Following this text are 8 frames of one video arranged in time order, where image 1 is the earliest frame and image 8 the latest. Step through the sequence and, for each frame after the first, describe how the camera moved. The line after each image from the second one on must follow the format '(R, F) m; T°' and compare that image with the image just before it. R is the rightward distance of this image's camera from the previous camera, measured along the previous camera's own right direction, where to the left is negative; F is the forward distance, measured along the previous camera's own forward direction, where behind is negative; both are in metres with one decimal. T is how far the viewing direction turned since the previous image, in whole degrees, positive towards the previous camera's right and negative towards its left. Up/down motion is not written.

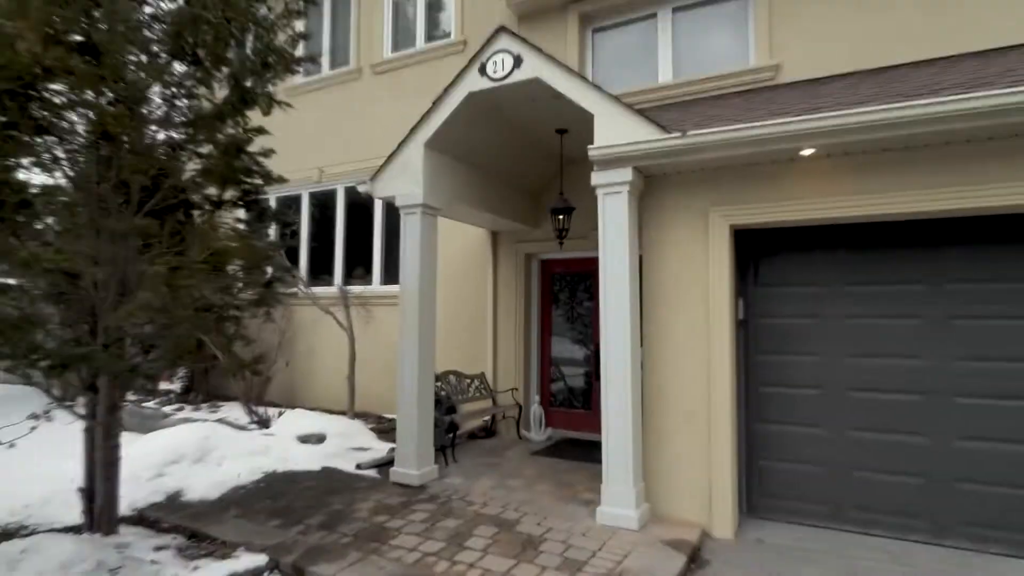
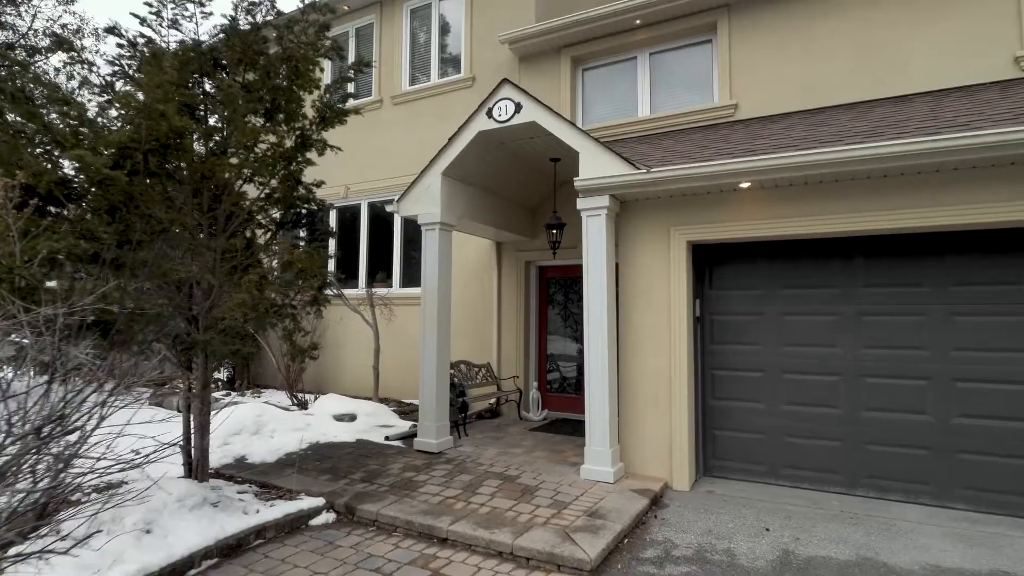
(0.0, -1.0) m; 0°
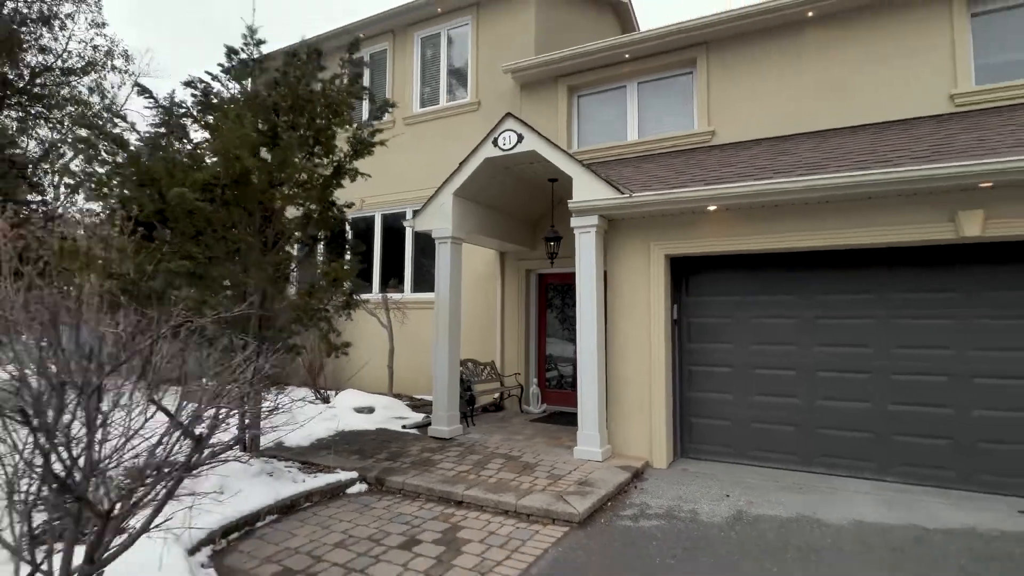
(0.0, -0.9) m; 0°
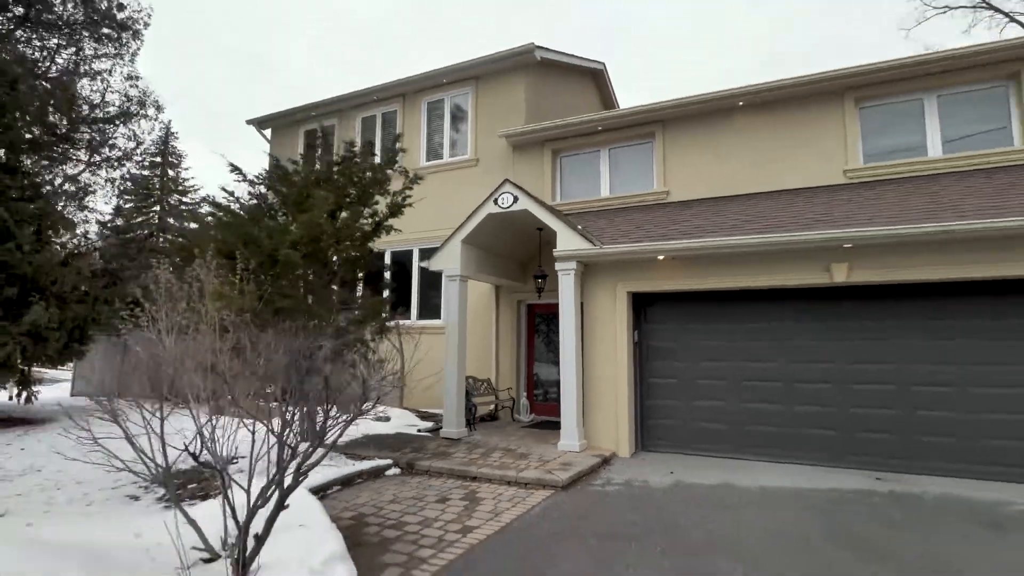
(-0.2, -1.7) m; +2°
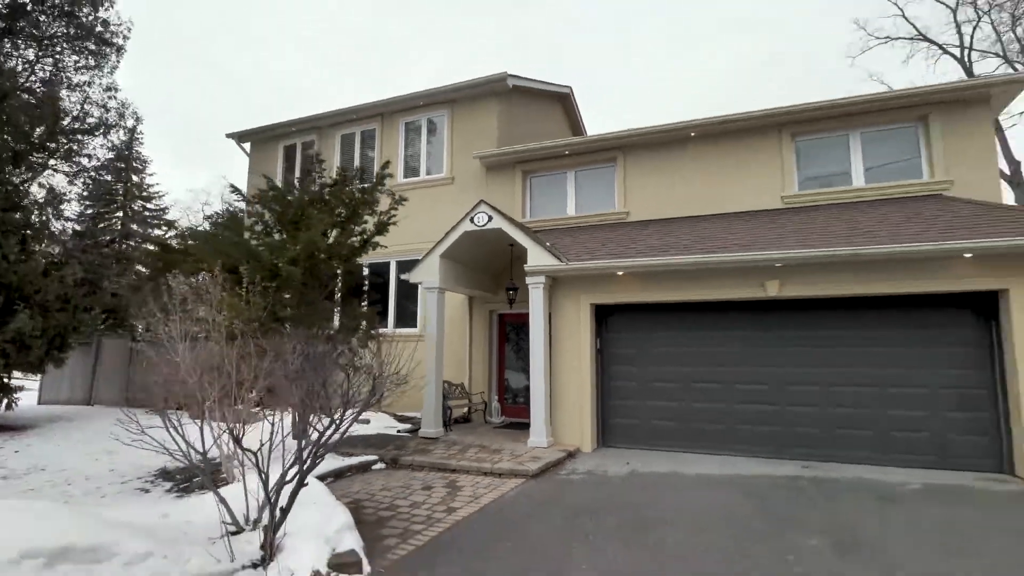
(-0.1, -0.8) m; +3°
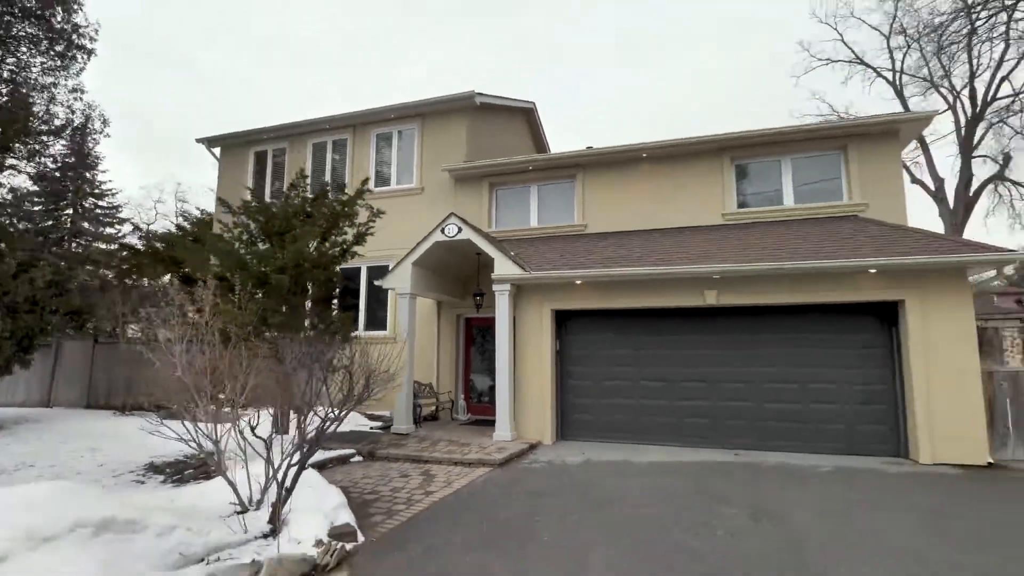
(-0.1, -0.8) m; +4°
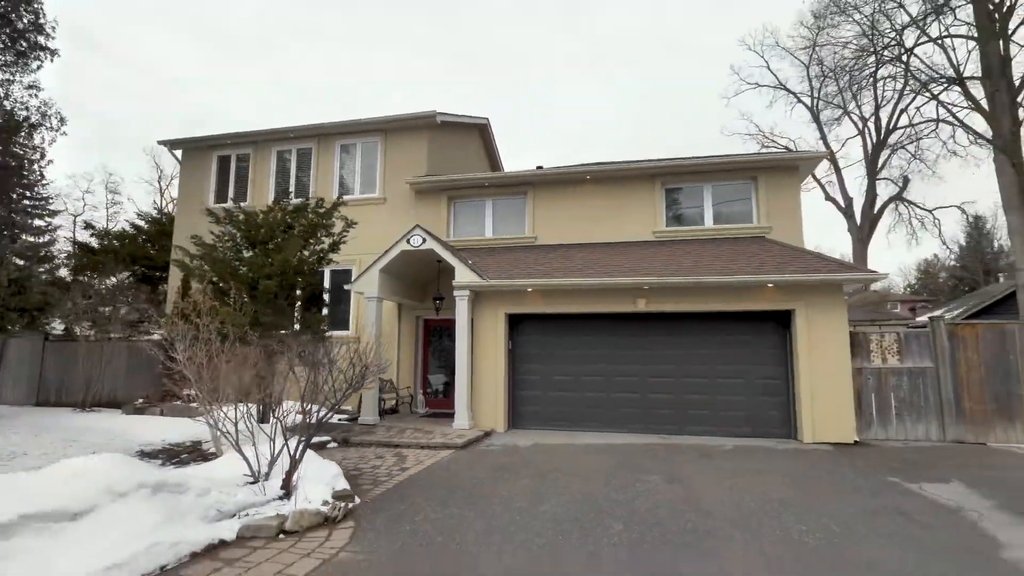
(-0.3, -1.2) m; +6°
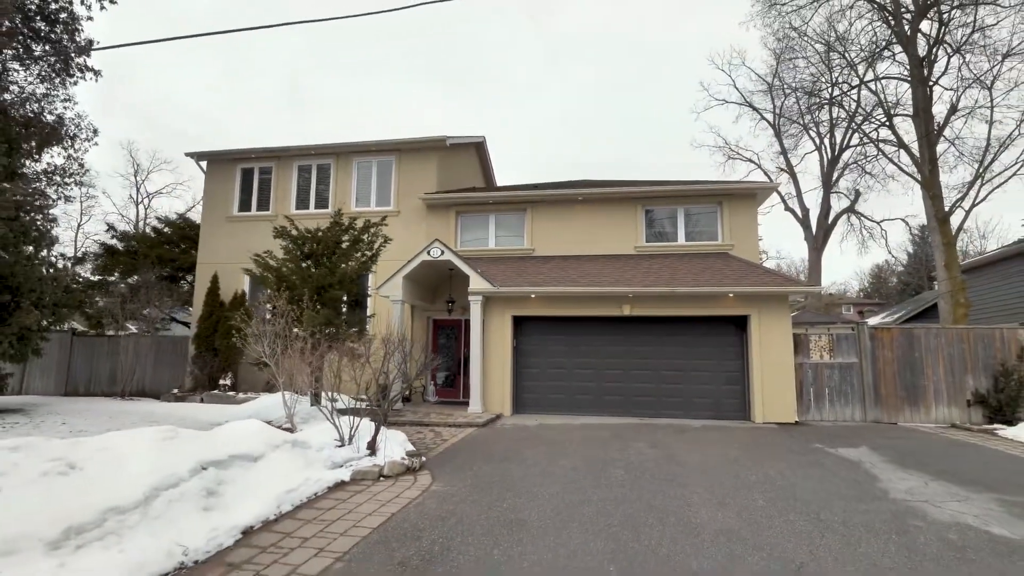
(-0.8, -1.9) m; +3°
